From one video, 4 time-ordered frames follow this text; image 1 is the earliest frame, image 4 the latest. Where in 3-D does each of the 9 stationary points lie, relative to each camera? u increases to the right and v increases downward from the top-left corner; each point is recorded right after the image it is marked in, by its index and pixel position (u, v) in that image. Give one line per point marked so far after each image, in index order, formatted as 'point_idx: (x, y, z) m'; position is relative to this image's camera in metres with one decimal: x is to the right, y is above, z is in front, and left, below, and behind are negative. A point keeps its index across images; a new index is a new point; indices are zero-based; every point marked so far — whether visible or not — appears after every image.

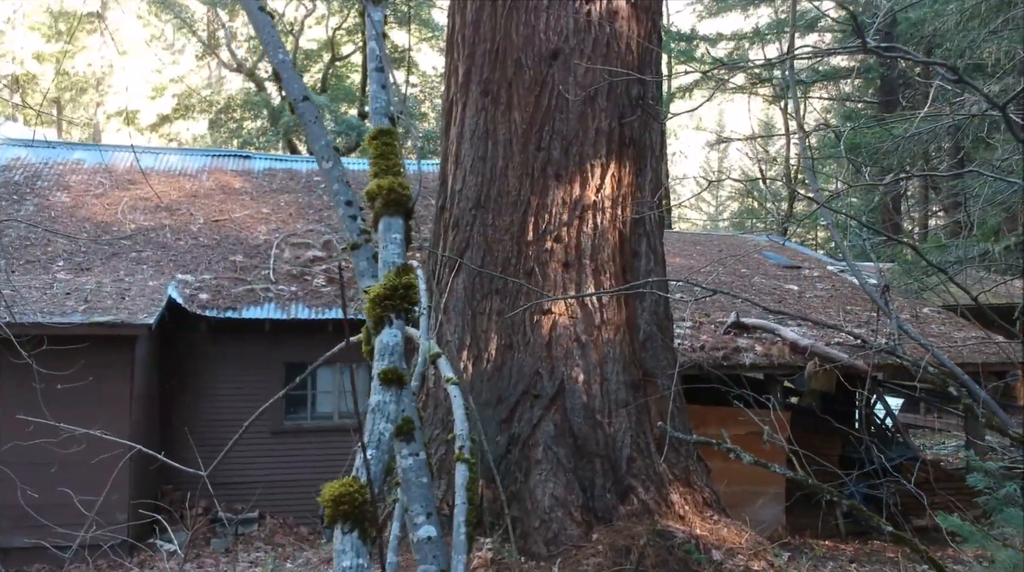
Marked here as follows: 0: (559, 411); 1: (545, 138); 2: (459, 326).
0: (+0.3, -0.7, +8.0) m
1: (+0.2, +0.9, +8.3) m
2: (-0.3, -0.3, +8.3) m
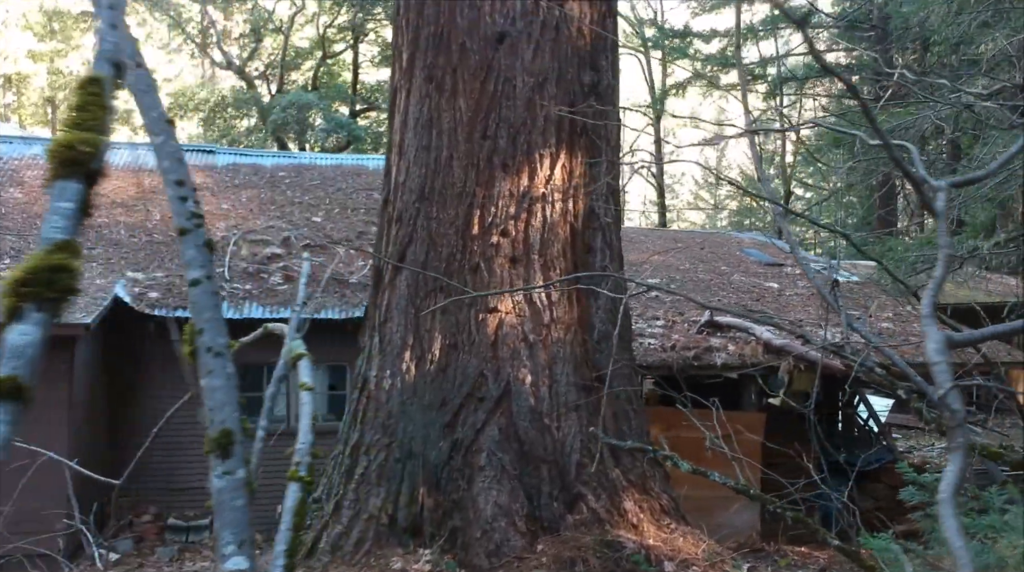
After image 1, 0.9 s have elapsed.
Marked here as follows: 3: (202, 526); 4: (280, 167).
0: (0.0, -0.7, +7.6) m
1: (-0.1, +0.9, +7.8) m
2: (-0.6, -0.2, +7.9) m
3: (-2.6, -2.0, +11.2) m
4: (-2.6, +1.3, +14.8) m
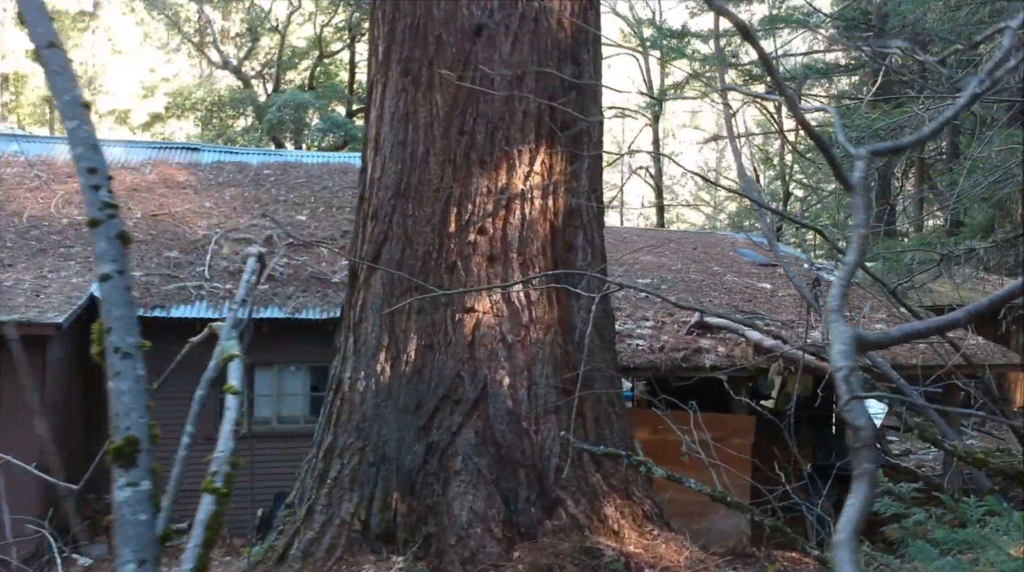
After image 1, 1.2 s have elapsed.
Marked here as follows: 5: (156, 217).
0: (-0.2, -0.7, +7.4) m
1: (-0.2, +0.9, +7.6) m
2: (-0.8, -0.2, +7.6) m
3: (-2.7, -2.0, +11.0) m
4: (-2.7, +1.3, +14.6) m
5: (-3.4, +0.7, +12.6) m
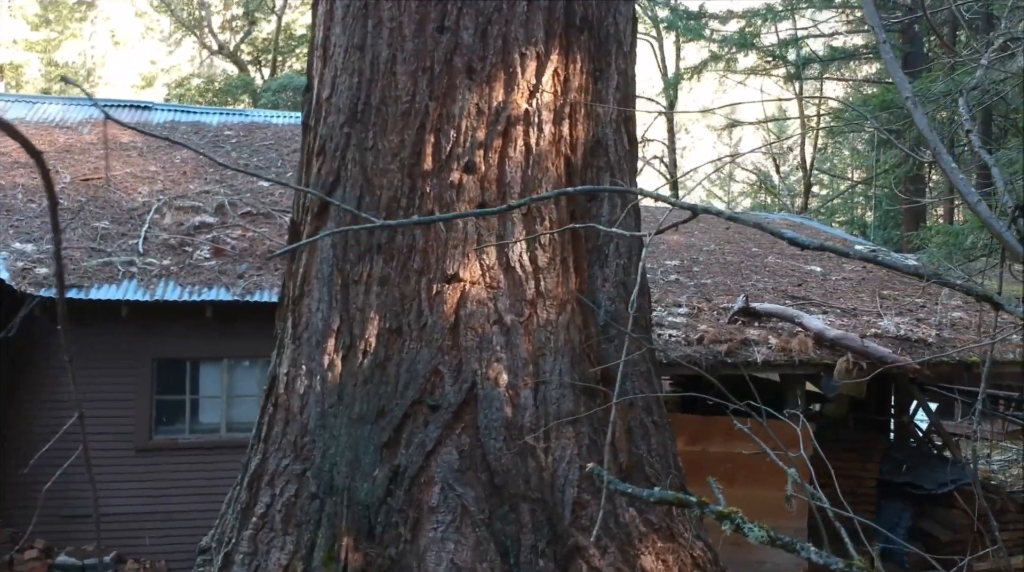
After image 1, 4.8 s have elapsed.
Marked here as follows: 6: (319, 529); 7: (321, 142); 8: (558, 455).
0: (-0.2, -0.6, +5.2) m
1: (-0.2, +1.1, +5.5) m
2: (-0.8, -0.1, +5.5) m
3: (-2.7, -1.8, +8.8) m
4: (-2.6, +1.5, +12.4) m
5: (-3.3, +0.8, +10.5) m
6: (-0.7, -0.9, +5.2) m
7: (-0.8, +0.6, +5.6) m
8: (+0.2, -0.7, +5.3) m
